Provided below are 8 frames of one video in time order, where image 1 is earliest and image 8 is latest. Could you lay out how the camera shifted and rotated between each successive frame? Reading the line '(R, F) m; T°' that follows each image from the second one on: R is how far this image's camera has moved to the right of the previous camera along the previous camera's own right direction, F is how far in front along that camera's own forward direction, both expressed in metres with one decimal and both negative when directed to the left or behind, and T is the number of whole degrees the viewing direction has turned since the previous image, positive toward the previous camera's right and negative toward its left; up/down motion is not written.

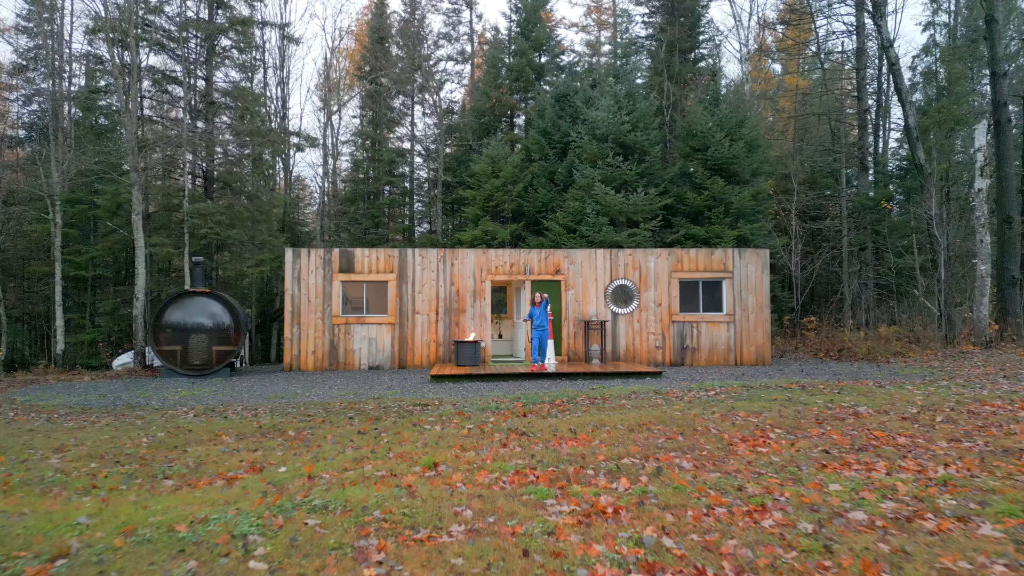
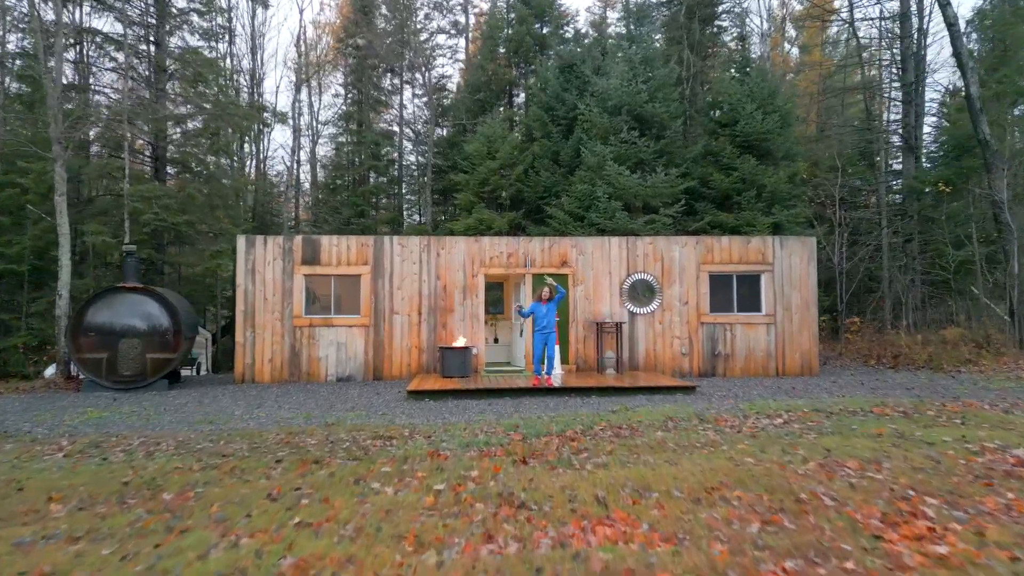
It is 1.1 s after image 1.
(+0.1, +2.4) m; 0°
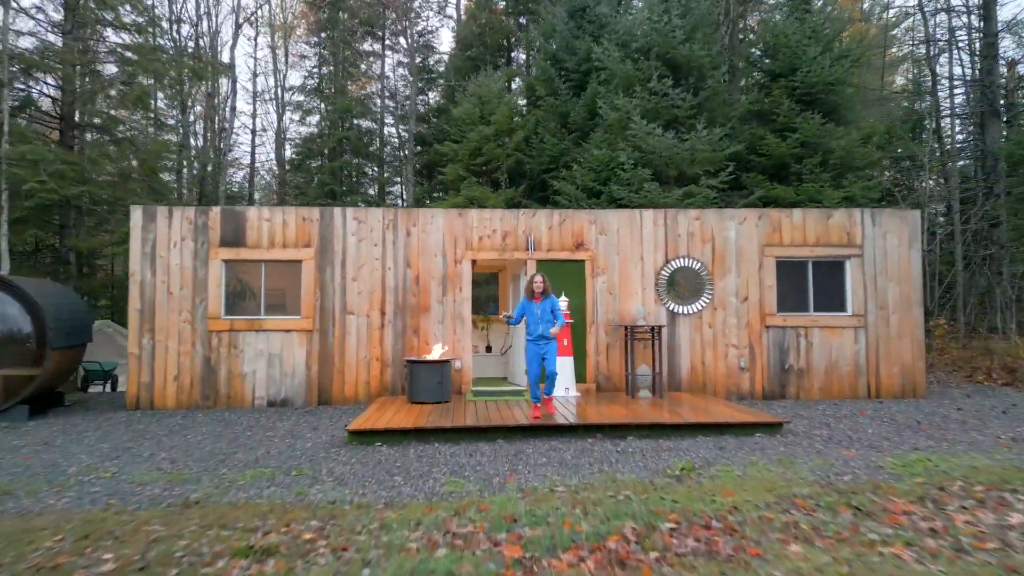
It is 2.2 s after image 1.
(+0.1, +3.3) m; 0°
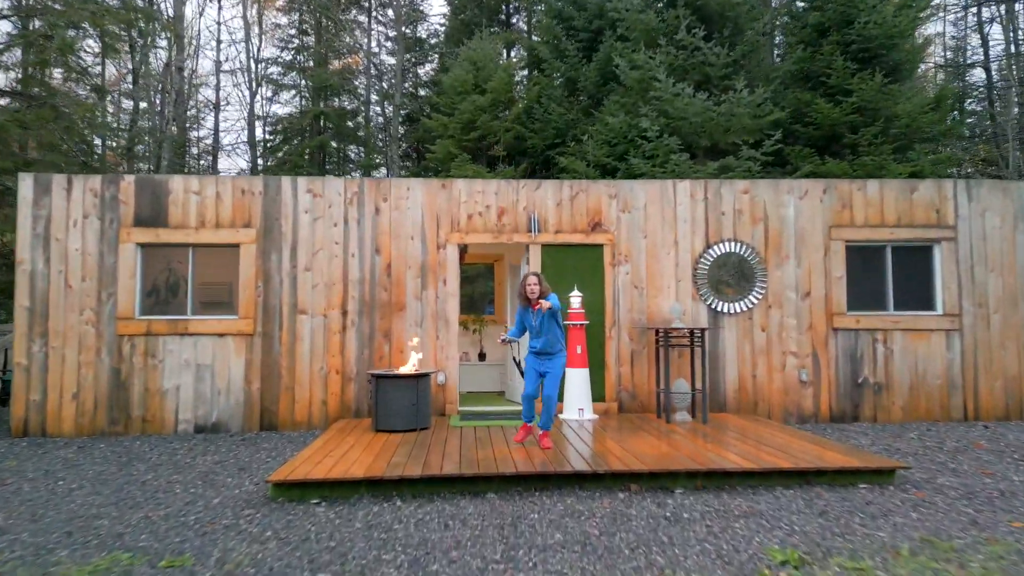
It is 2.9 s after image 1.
(+0.1, +2.0) m; 0°
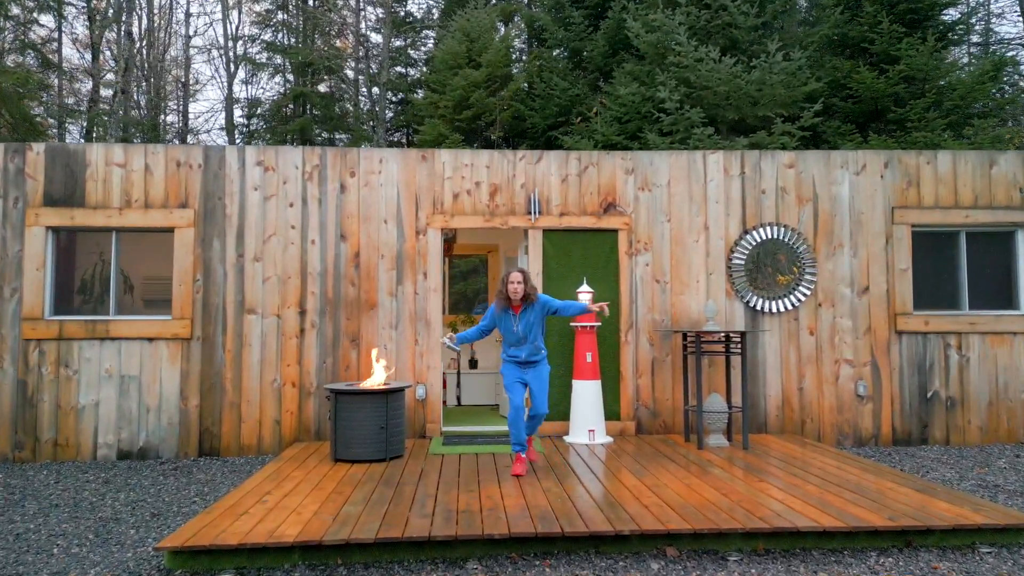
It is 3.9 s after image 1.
(+0.1, +1.2) m; 0°
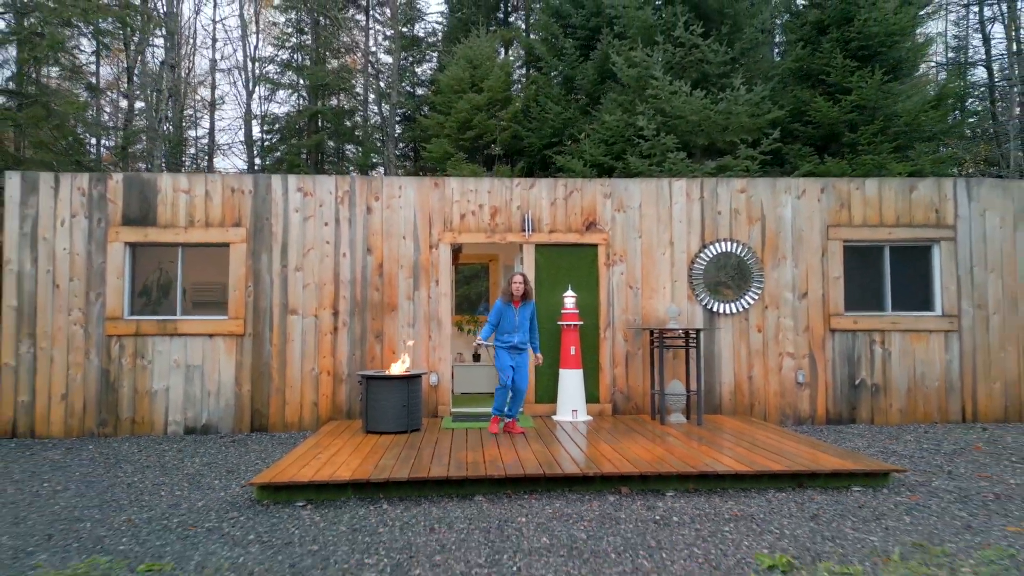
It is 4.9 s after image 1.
(+0.1, -1.2) m; 0°
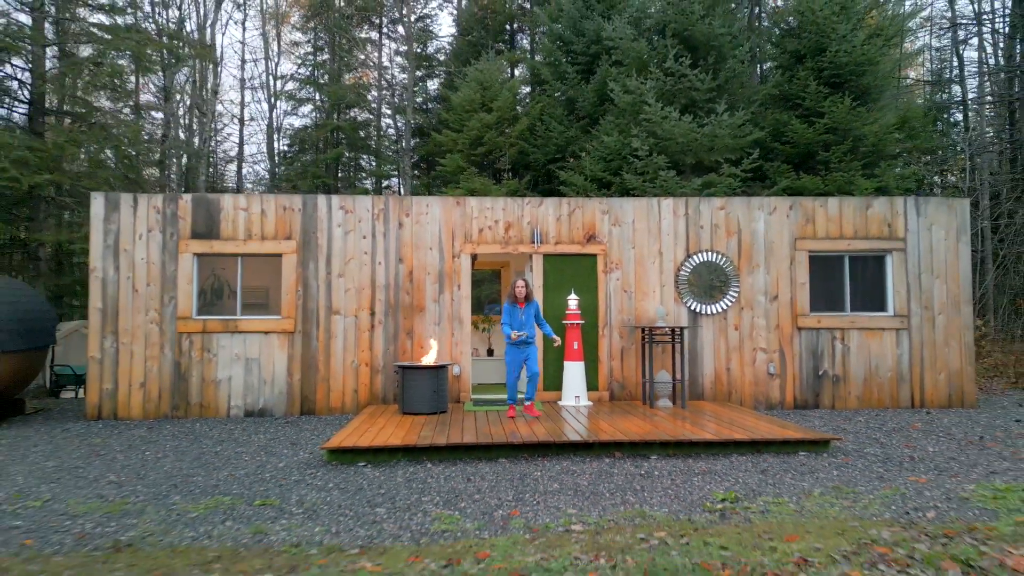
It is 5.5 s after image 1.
(-0.3, -1.1) m; 0°
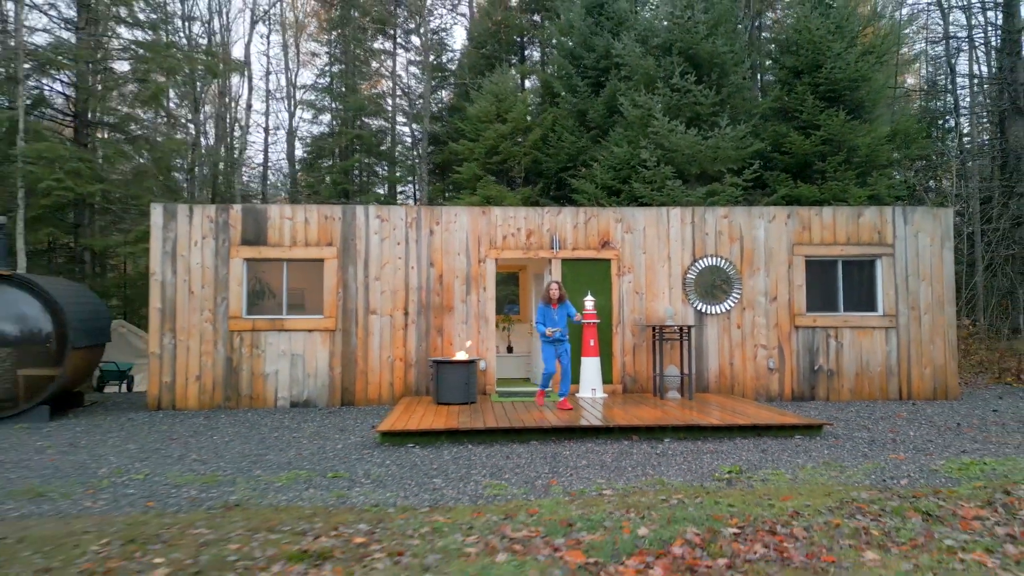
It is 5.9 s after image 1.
(-0.6, -0.7) m; 0°
